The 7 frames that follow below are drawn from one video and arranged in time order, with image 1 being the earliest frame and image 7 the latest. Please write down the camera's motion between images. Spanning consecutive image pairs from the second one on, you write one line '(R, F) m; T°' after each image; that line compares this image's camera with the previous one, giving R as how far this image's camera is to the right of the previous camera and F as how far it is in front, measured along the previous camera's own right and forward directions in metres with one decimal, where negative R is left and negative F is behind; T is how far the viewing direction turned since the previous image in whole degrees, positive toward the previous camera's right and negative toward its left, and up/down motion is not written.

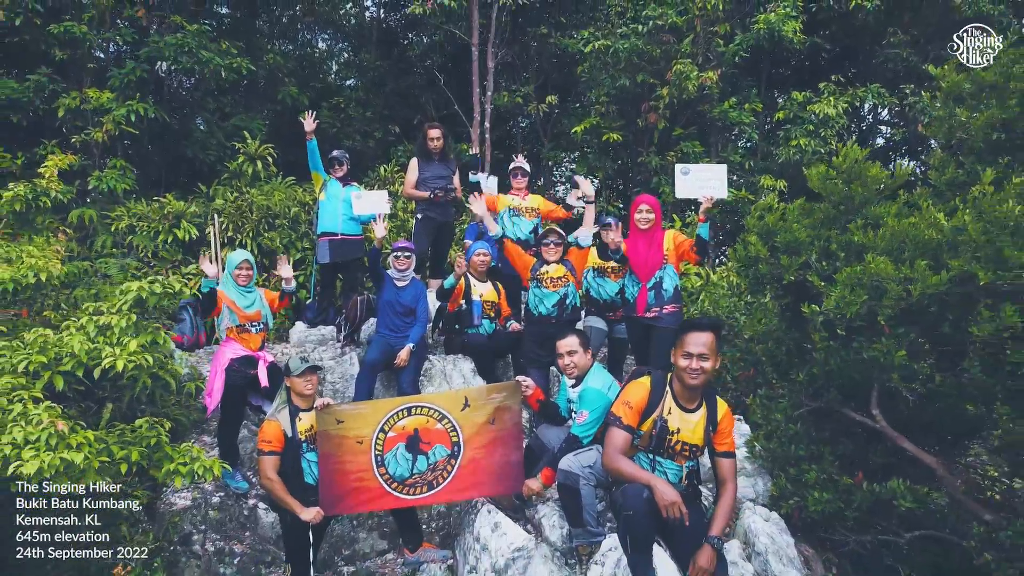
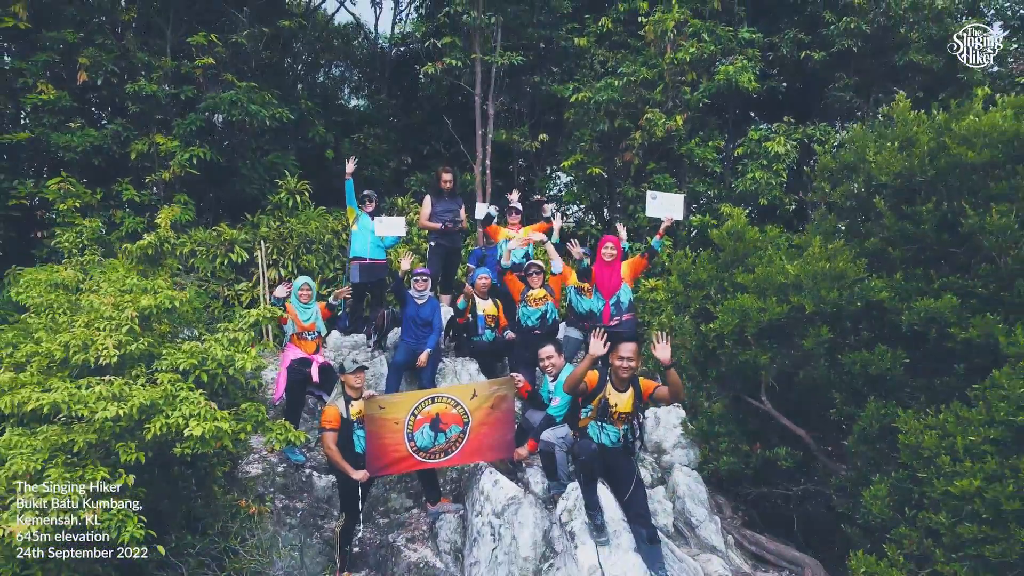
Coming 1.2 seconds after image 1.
(0.0, -1.5) m; 0°
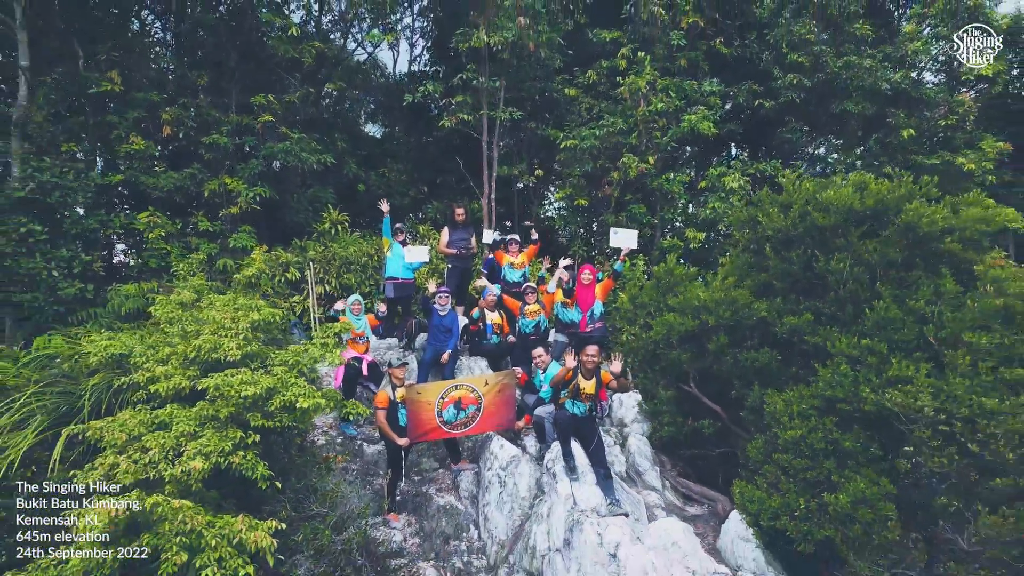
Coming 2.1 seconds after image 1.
(0.0, -2.1) m; 0°
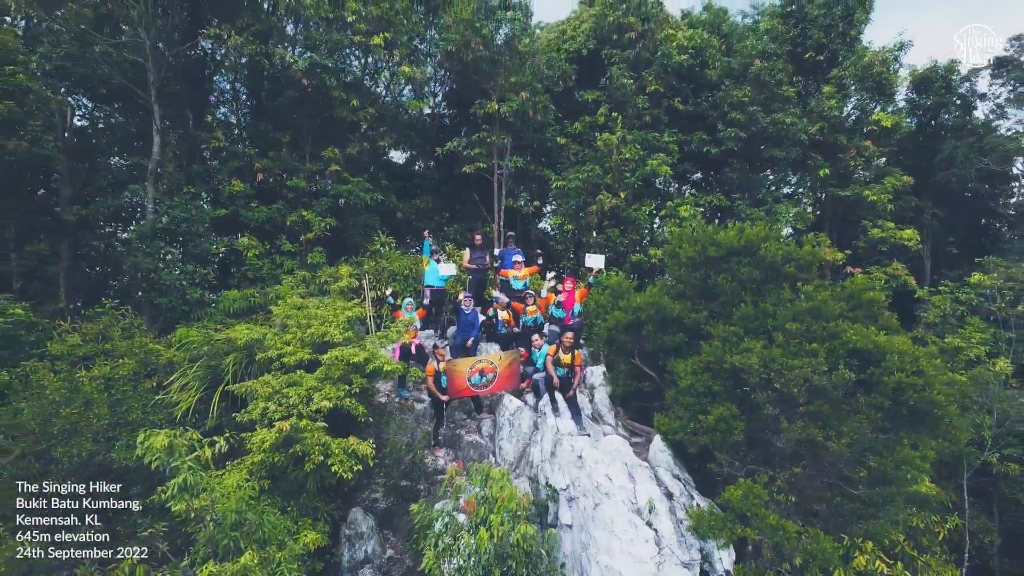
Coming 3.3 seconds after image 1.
(-0.1, -3.8) m; 0°
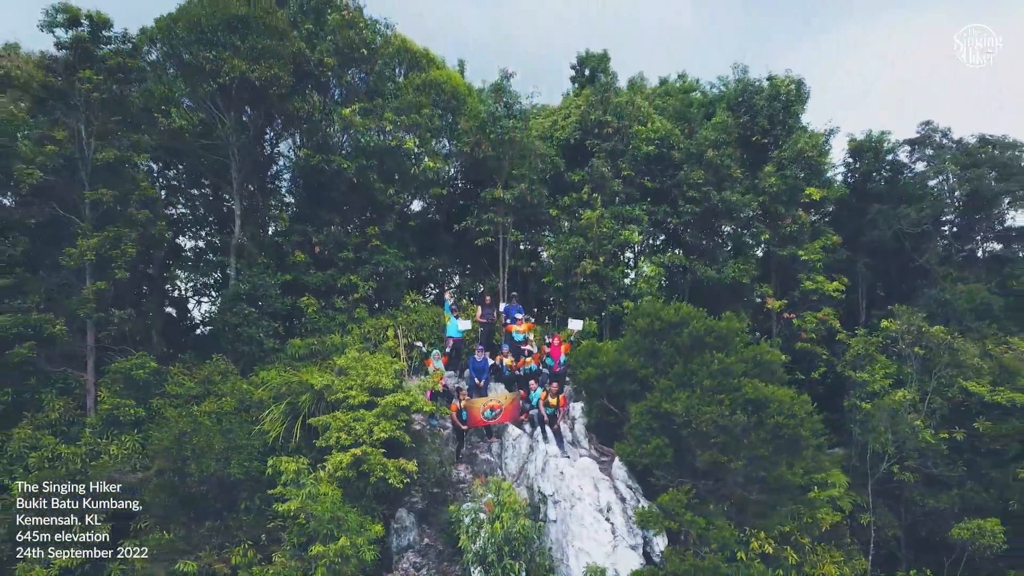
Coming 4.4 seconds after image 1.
(0.0, -4.2) m; 0°
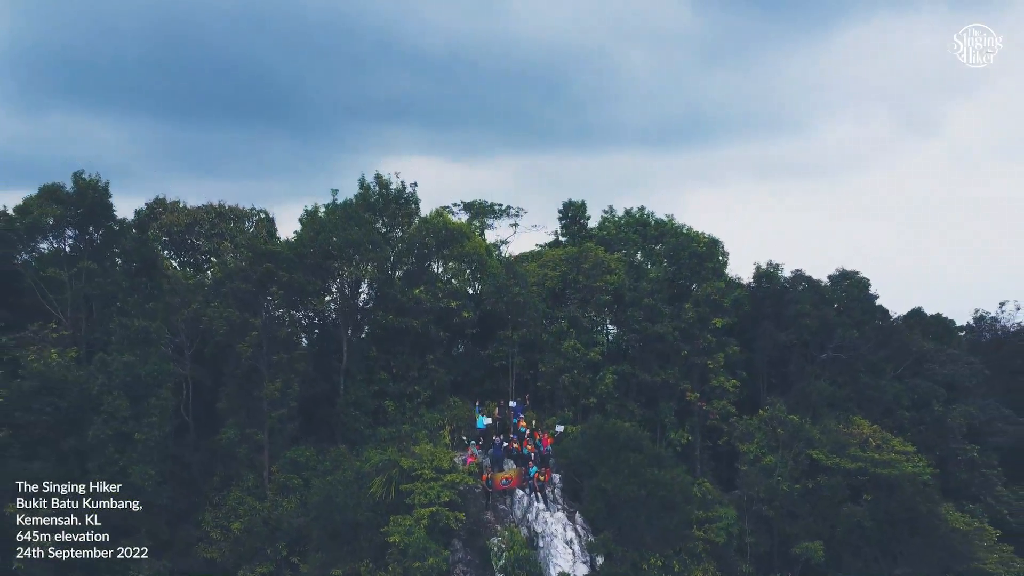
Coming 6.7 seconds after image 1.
(-0.1, -10.9) m; 0°
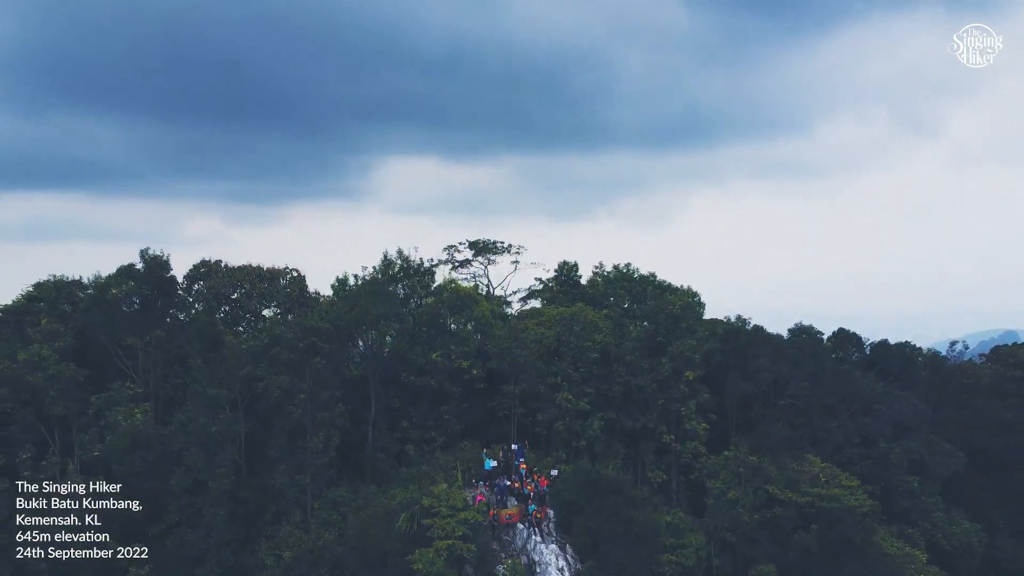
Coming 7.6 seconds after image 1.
(-0.1, -5.5) m; 0°
